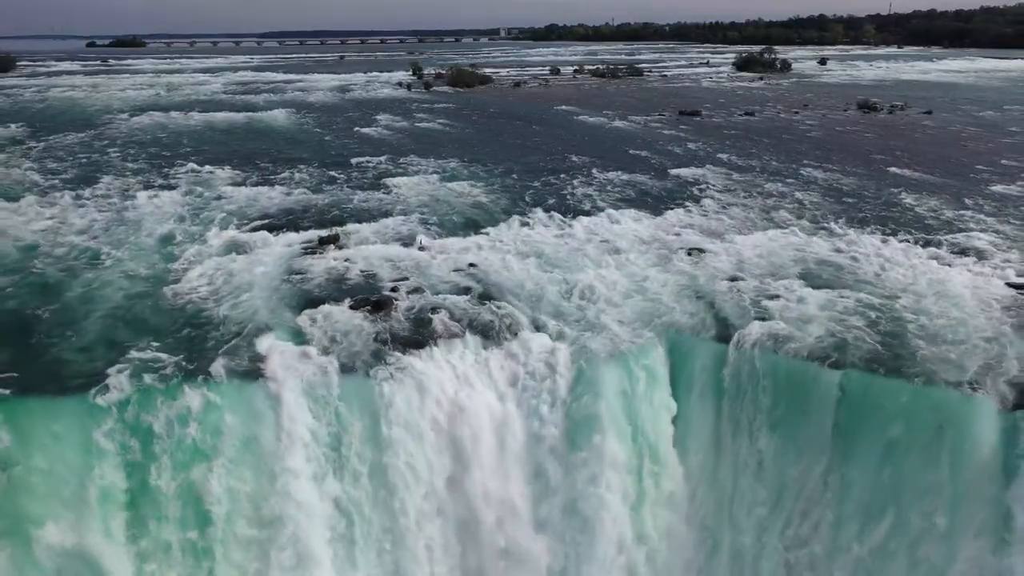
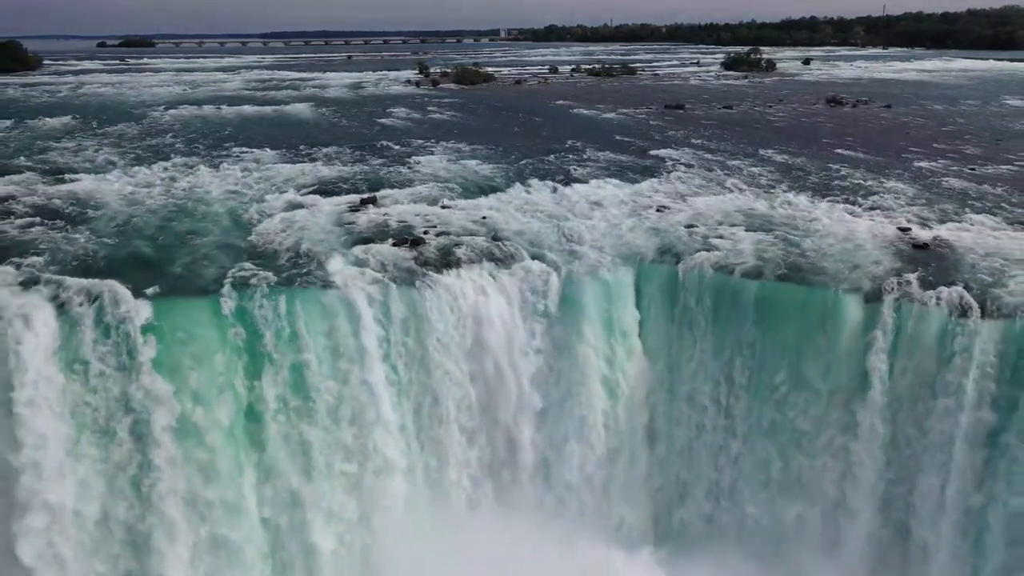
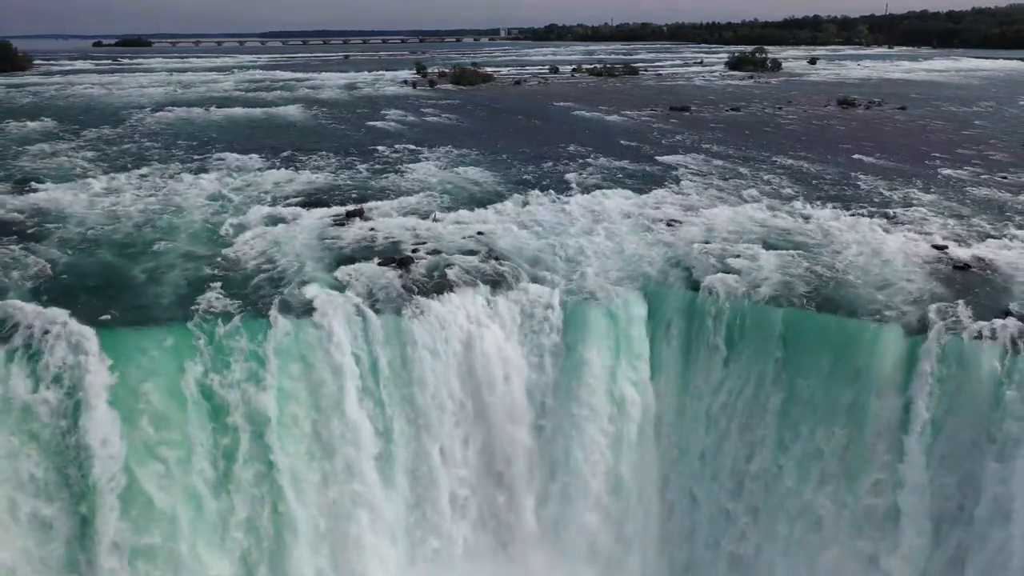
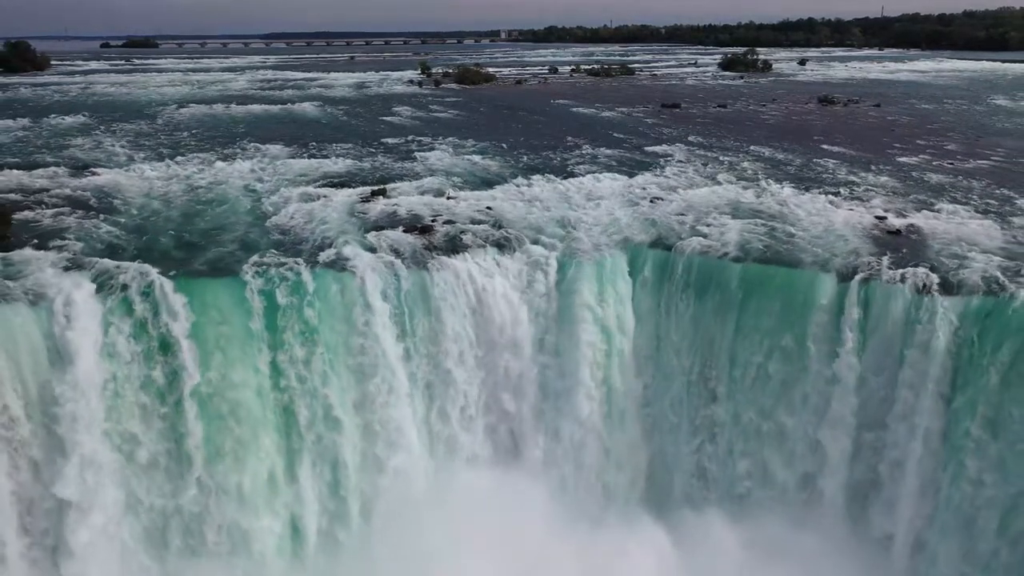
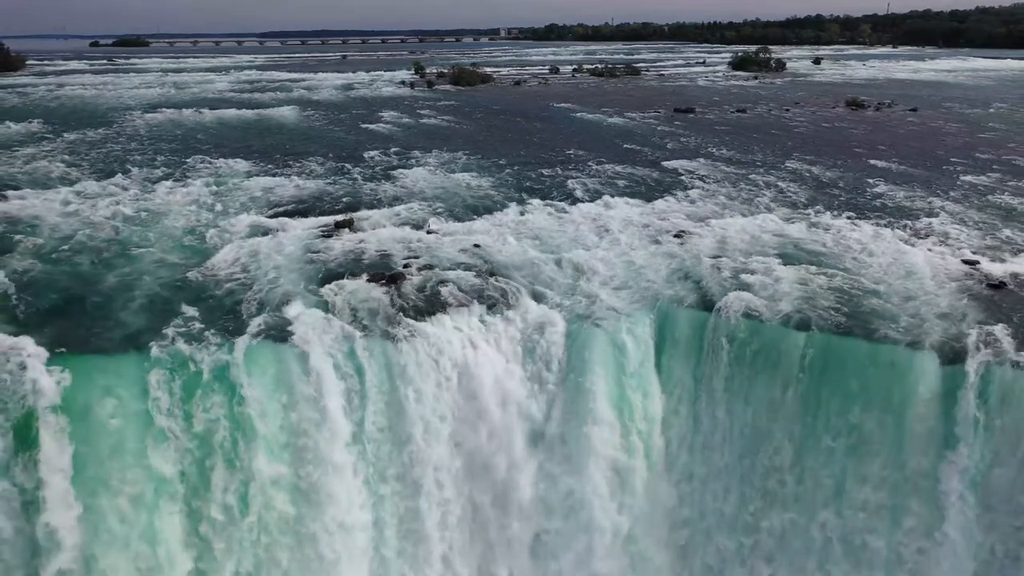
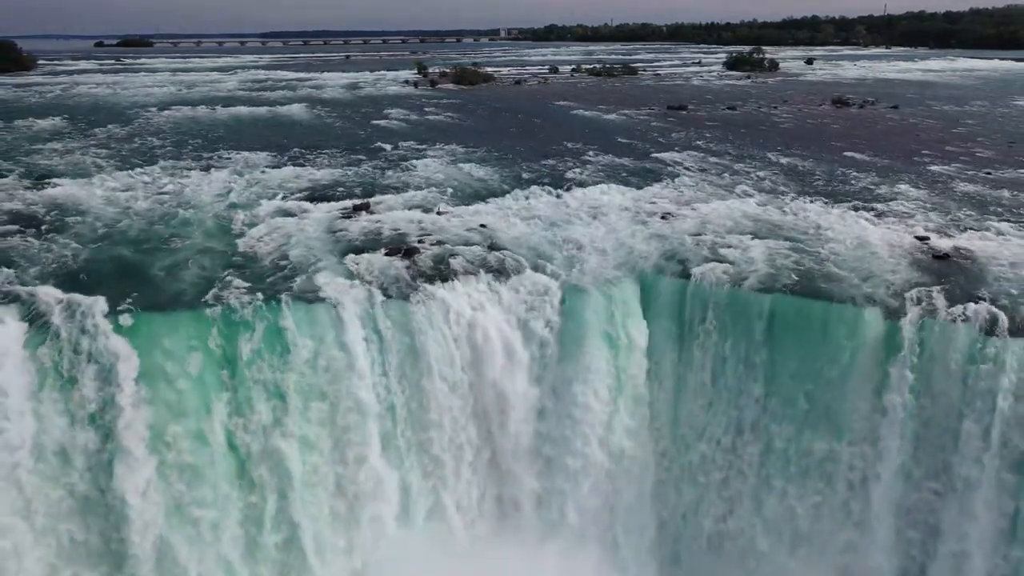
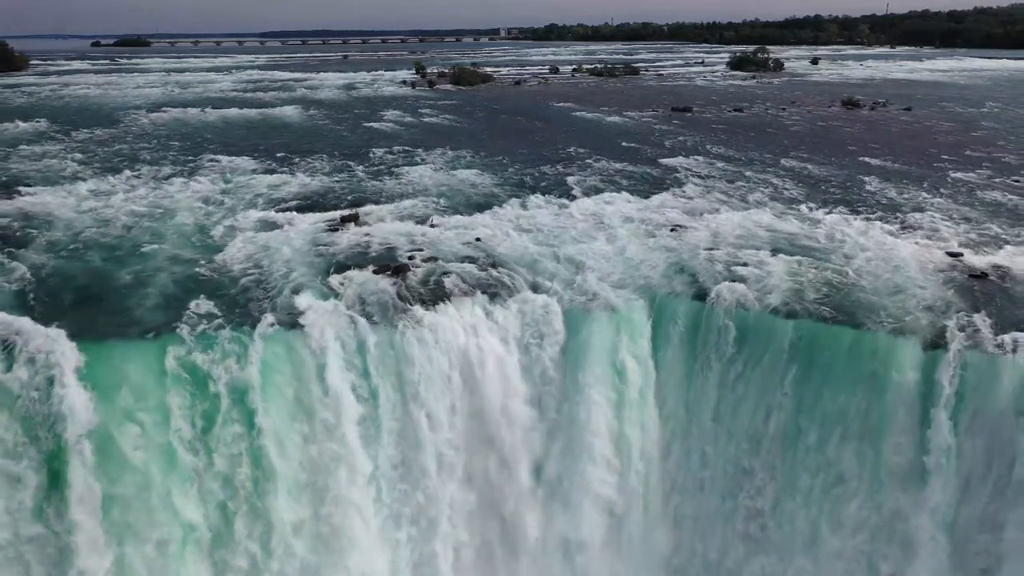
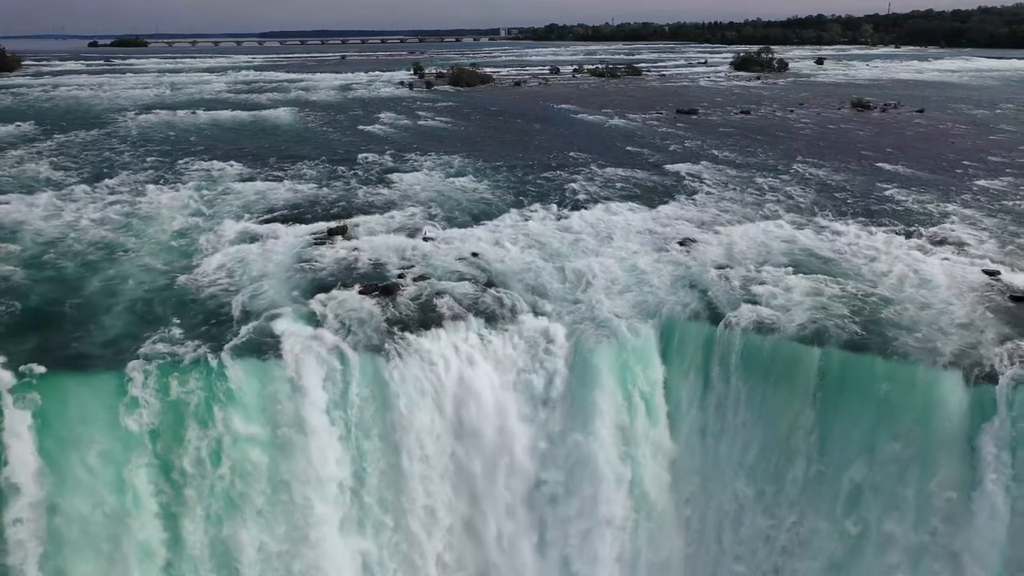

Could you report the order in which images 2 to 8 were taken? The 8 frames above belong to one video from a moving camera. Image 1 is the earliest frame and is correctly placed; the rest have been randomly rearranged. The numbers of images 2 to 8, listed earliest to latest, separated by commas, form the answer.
8, 5, 7, 3, 6, 2, 4
